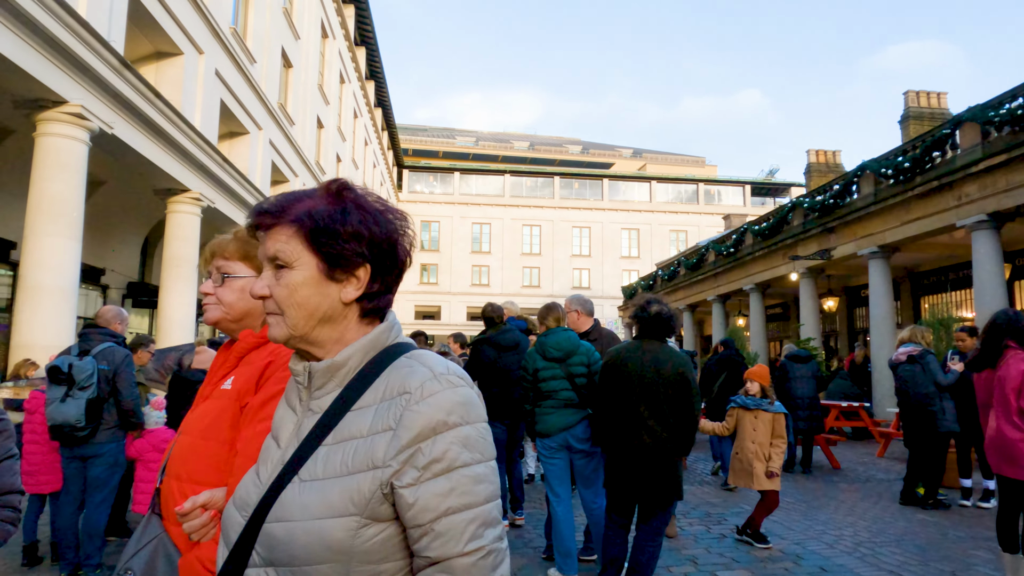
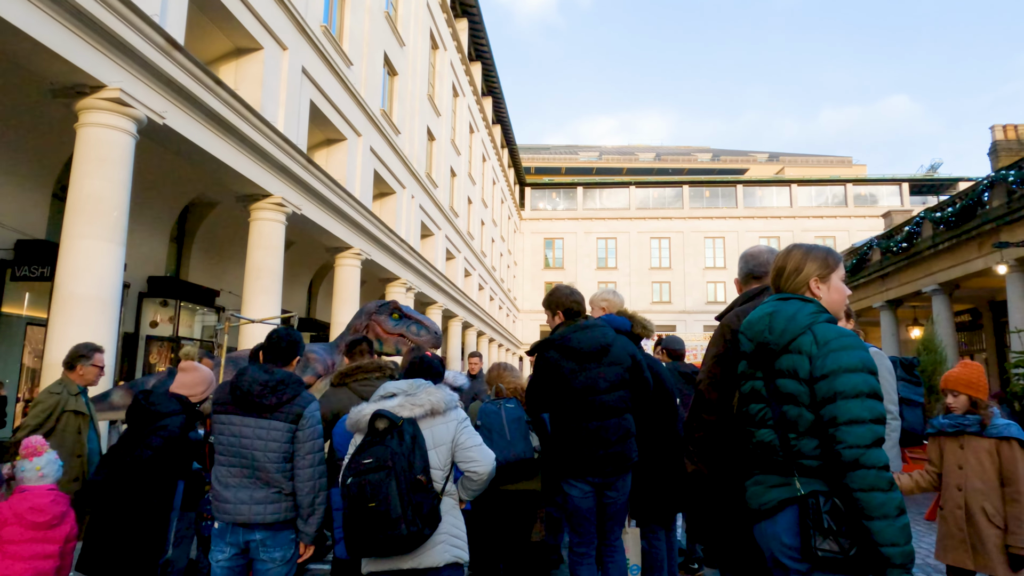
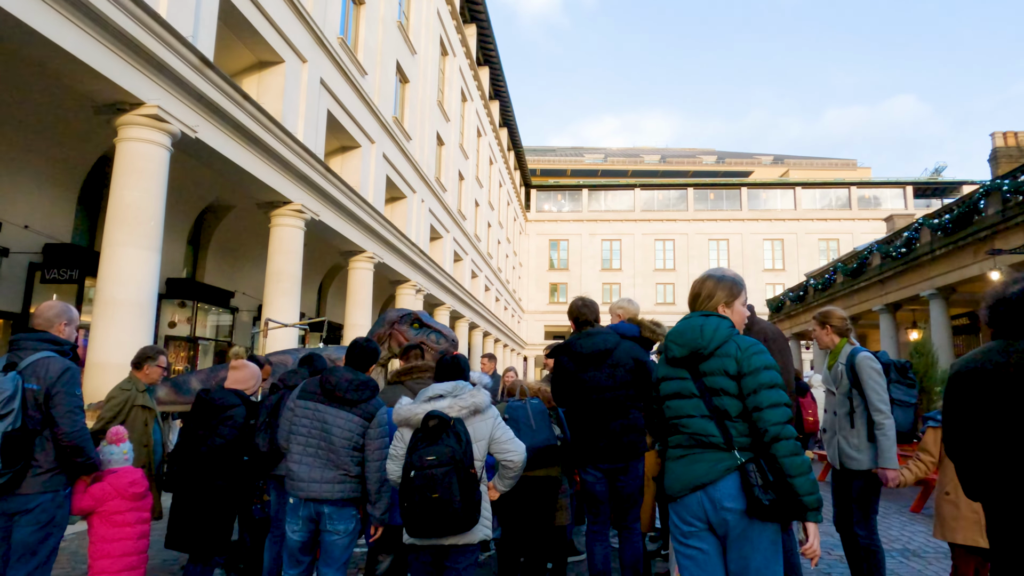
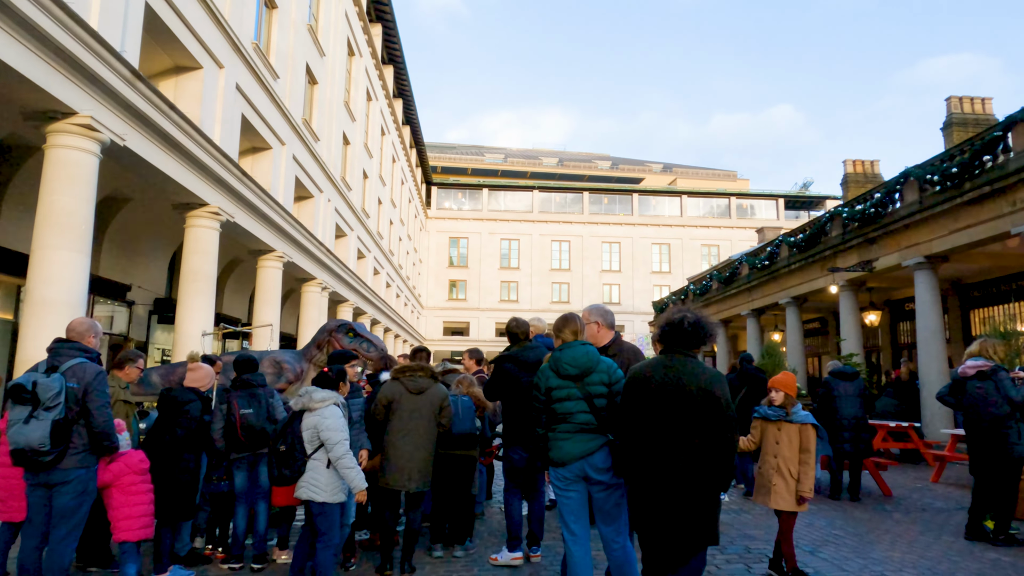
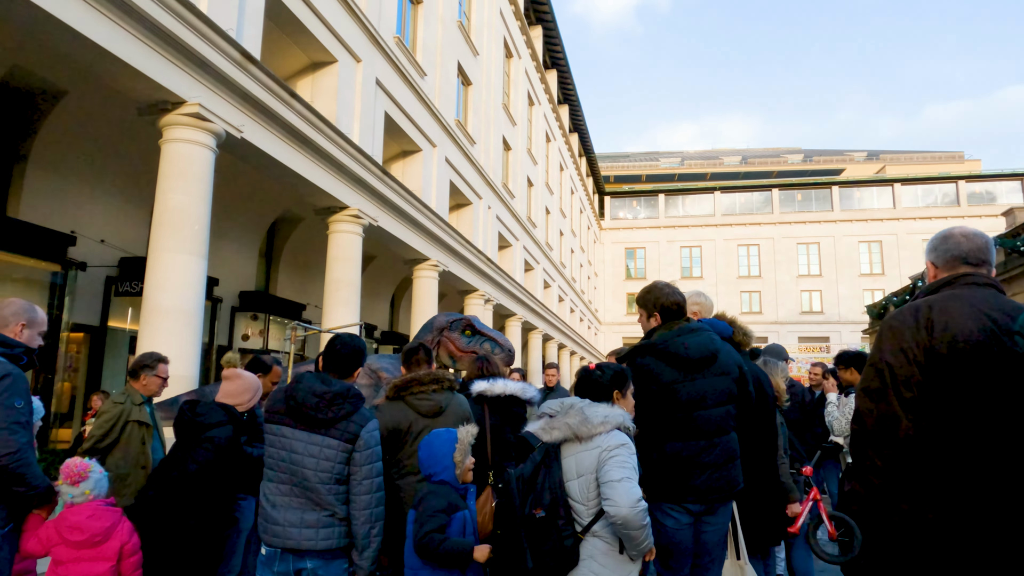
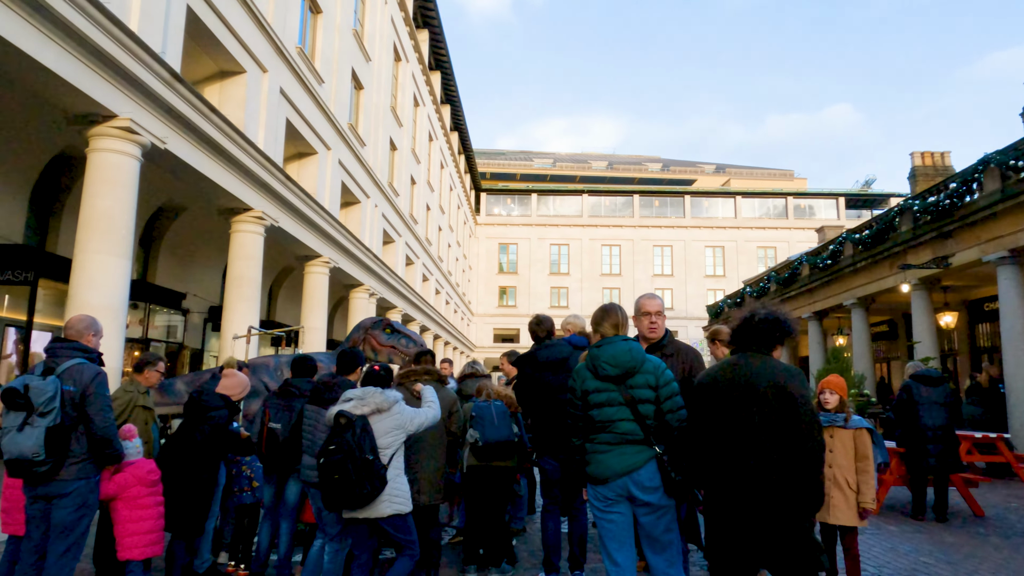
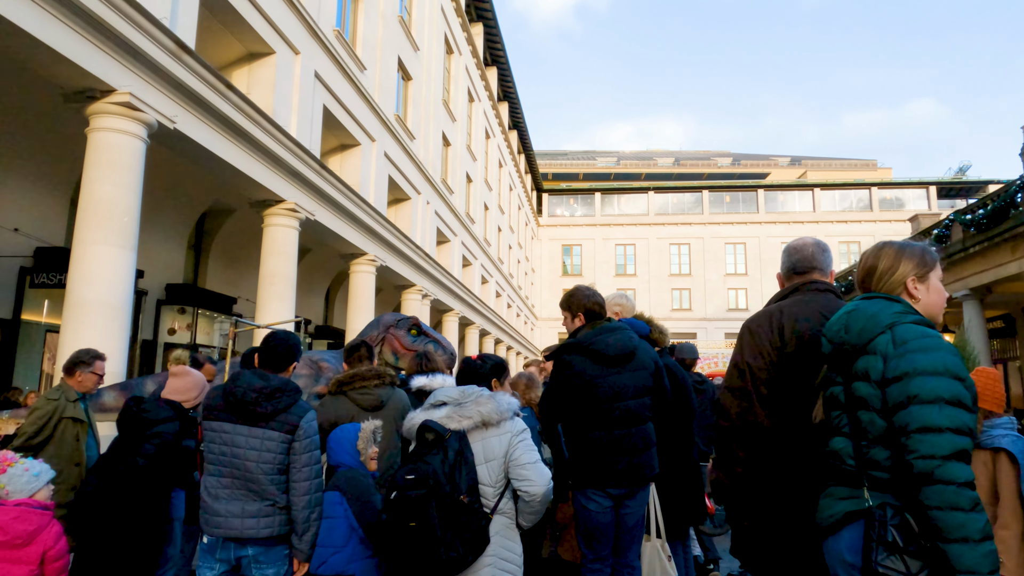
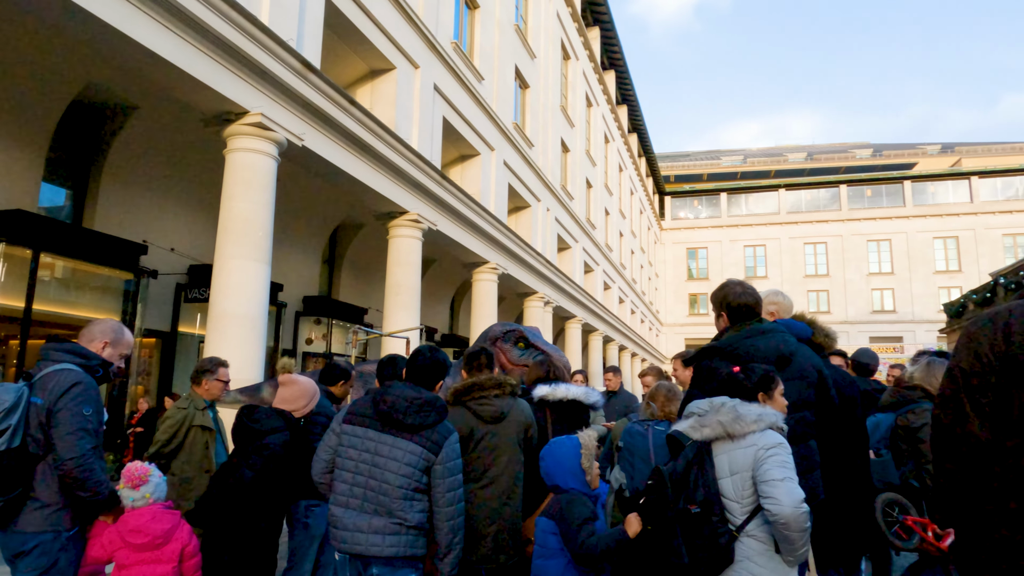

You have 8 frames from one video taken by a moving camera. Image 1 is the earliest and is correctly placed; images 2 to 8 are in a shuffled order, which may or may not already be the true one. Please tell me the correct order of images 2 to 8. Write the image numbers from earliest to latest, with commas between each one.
4, 6, 3, 2, 7, 5, 8
